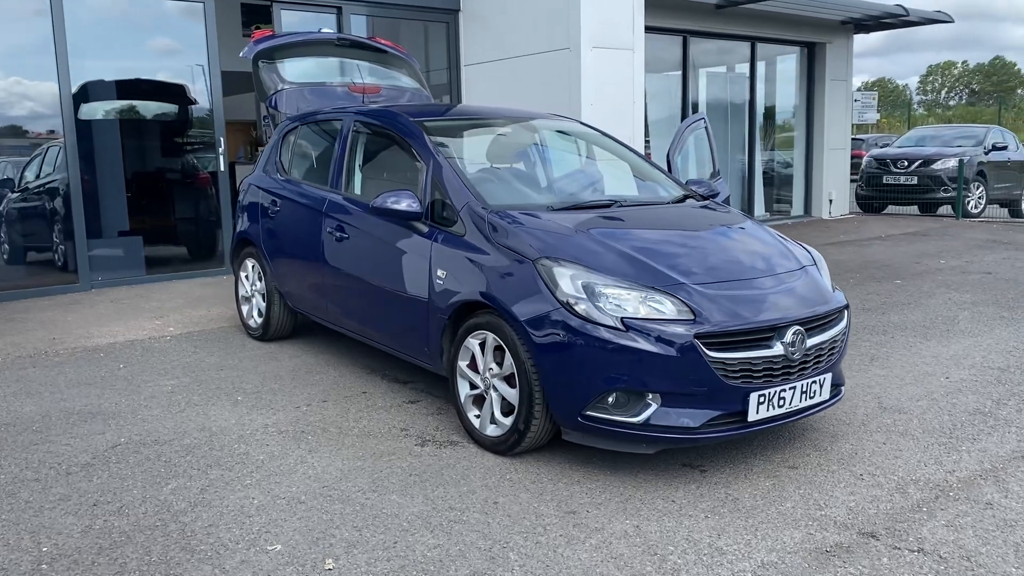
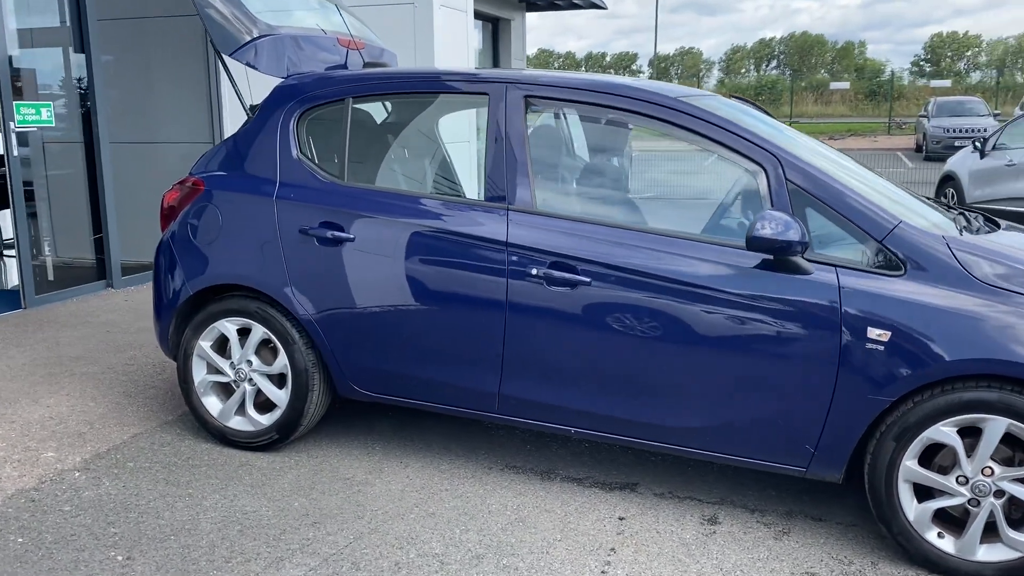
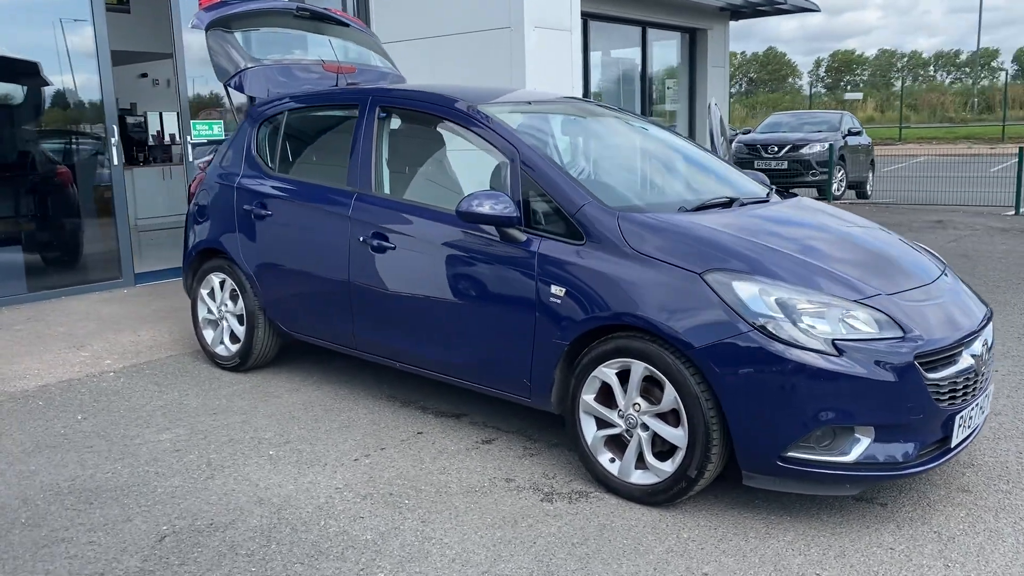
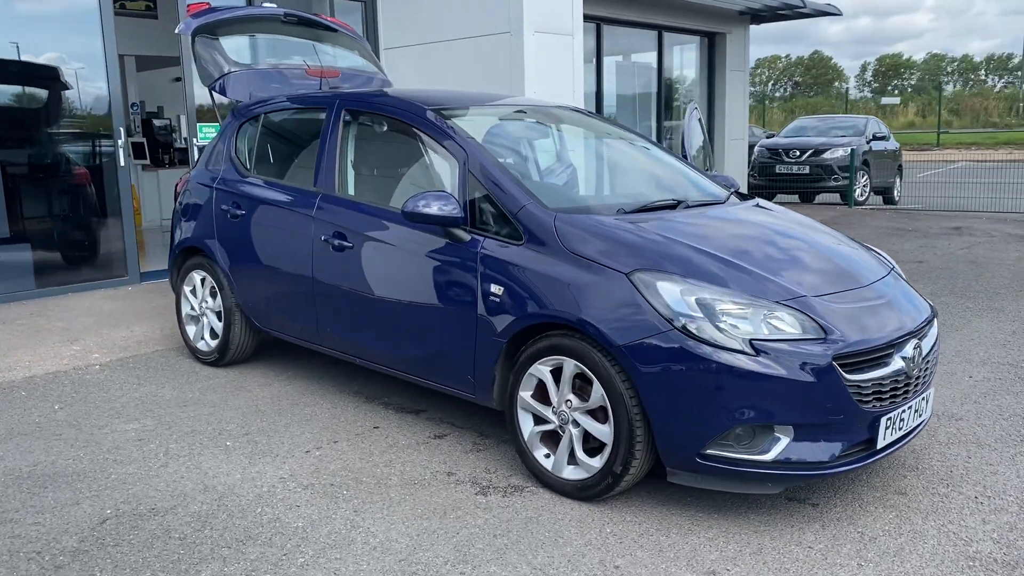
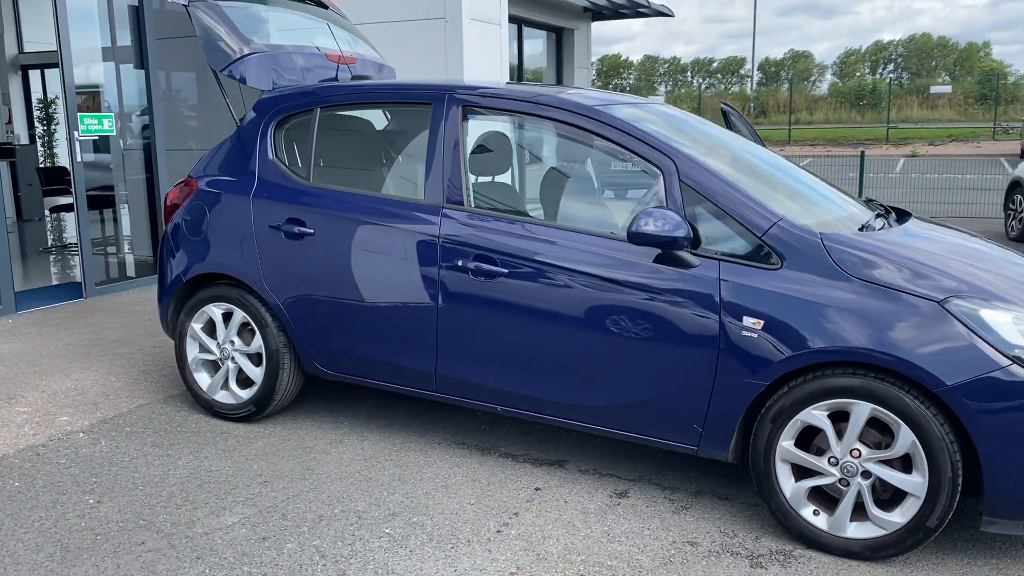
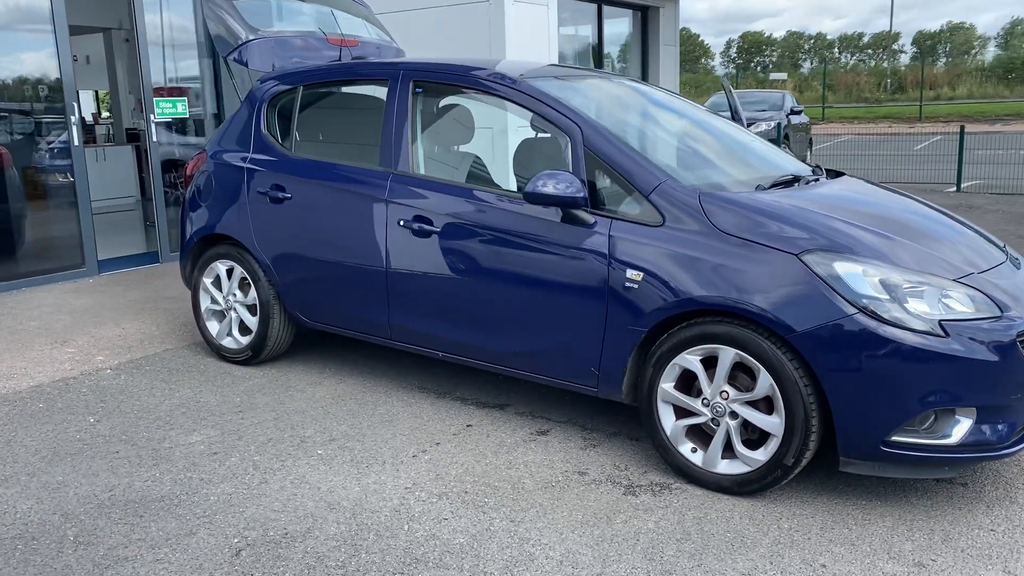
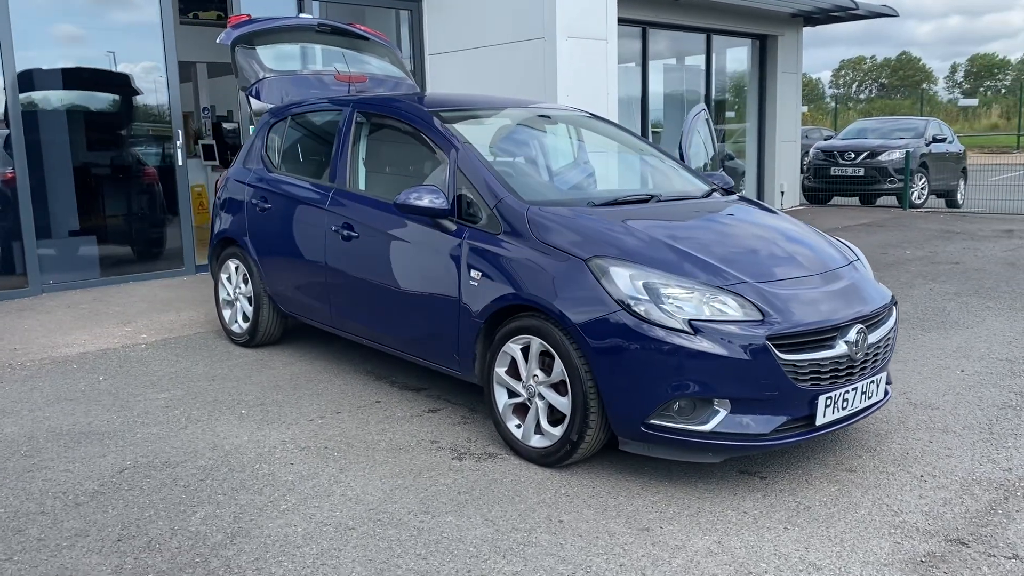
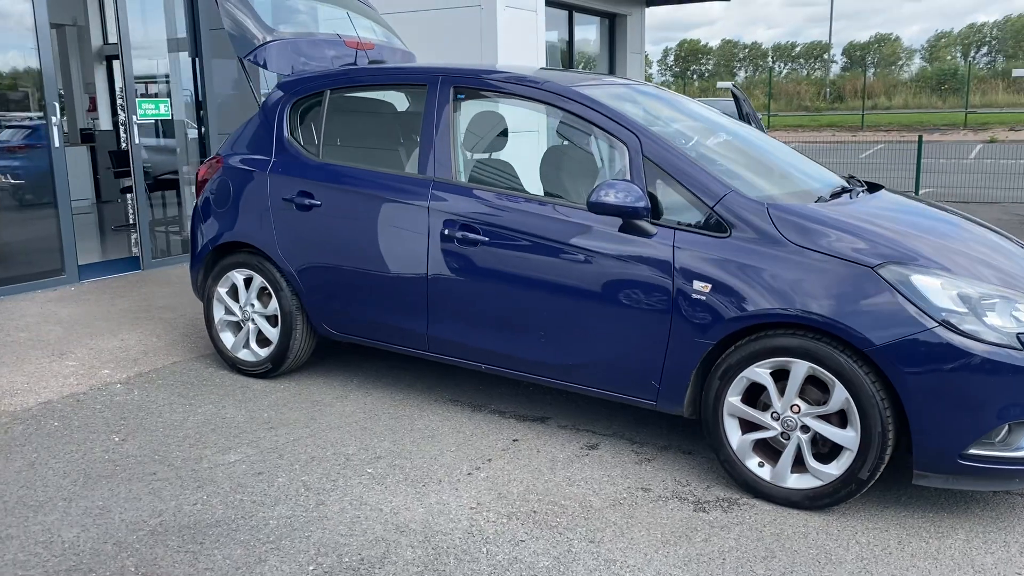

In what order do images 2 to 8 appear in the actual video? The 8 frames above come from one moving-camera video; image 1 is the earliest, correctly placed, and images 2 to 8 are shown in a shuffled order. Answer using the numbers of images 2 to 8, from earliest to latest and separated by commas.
7, 4, 3, 6, 8, 5, 2
